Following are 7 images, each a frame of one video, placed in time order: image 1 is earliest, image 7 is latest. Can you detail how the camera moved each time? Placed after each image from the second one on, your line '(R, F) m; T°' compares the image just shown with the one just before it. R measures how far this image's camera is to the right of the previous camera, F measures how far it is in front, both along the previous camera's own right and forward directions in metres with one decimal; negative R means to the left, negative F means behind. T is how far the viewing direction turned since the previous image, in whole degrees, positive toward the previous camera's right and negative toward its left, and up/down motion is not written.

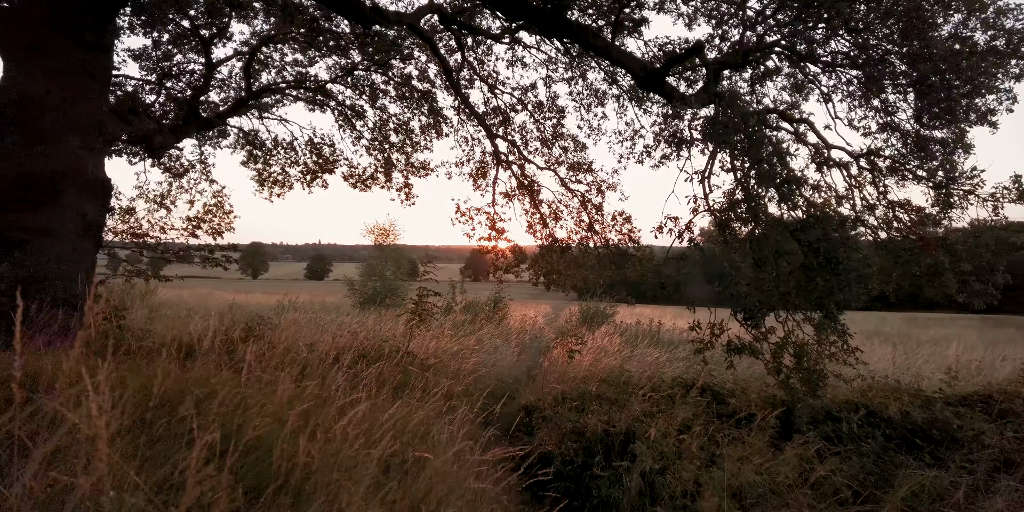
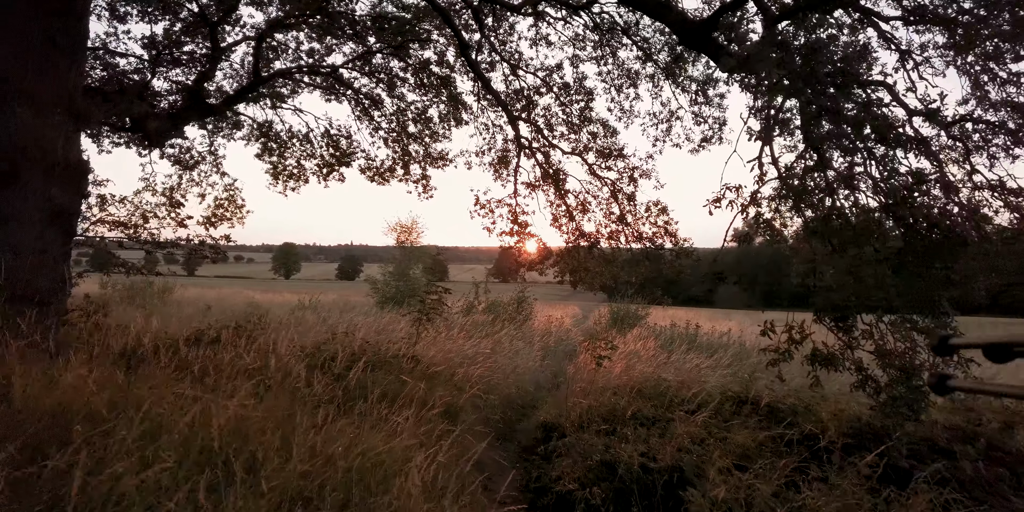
(+0.1, +1.0) m; -3°
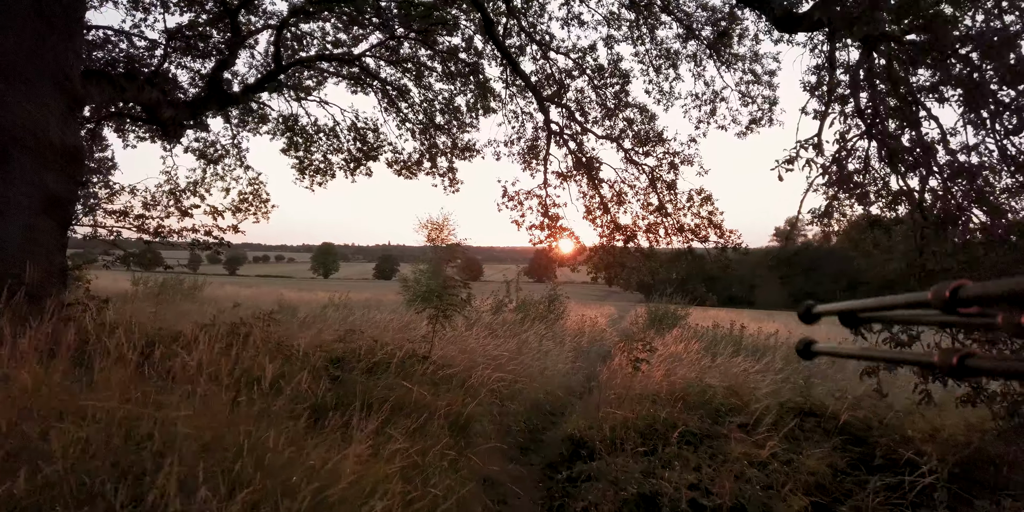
(+0.1, +0.7) m; -3°
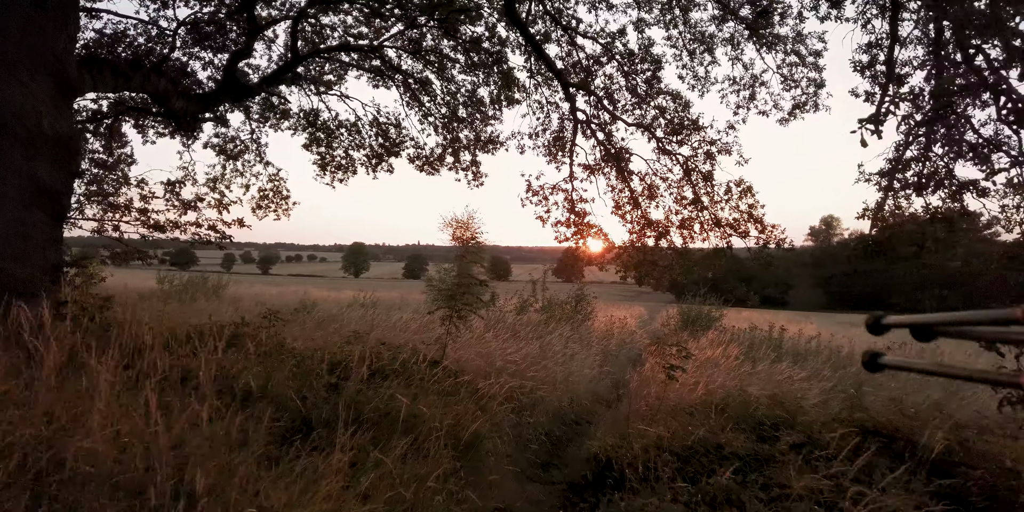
(+0.1, +0.5) m; -3°
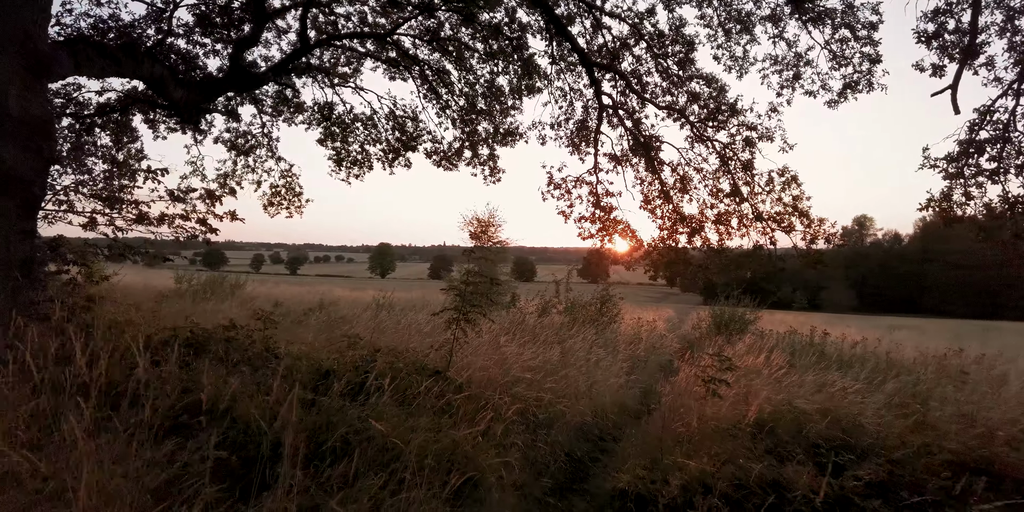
(+0.1, +0.7) m; -2°
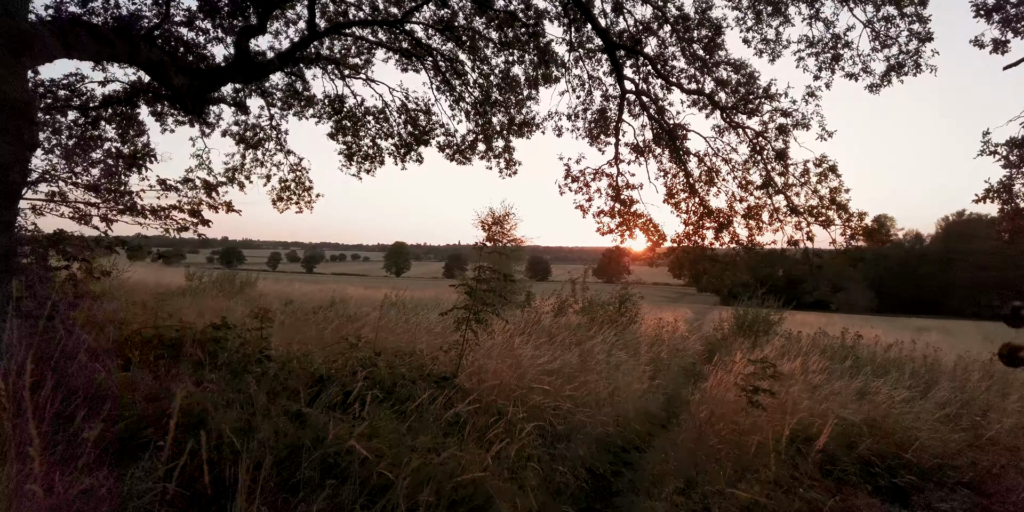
(0.0, +0.5) m; -1°
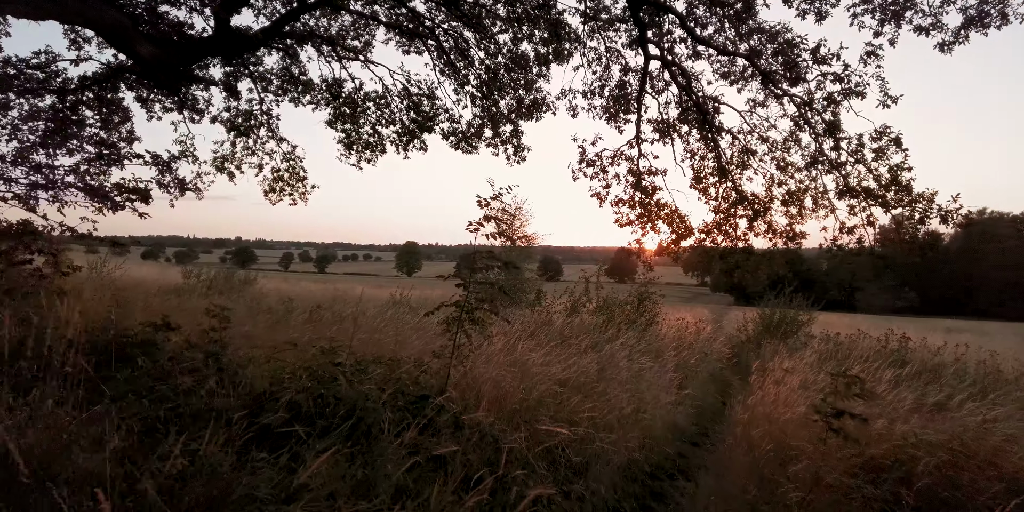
(0.0, +0.9) m; -1°
